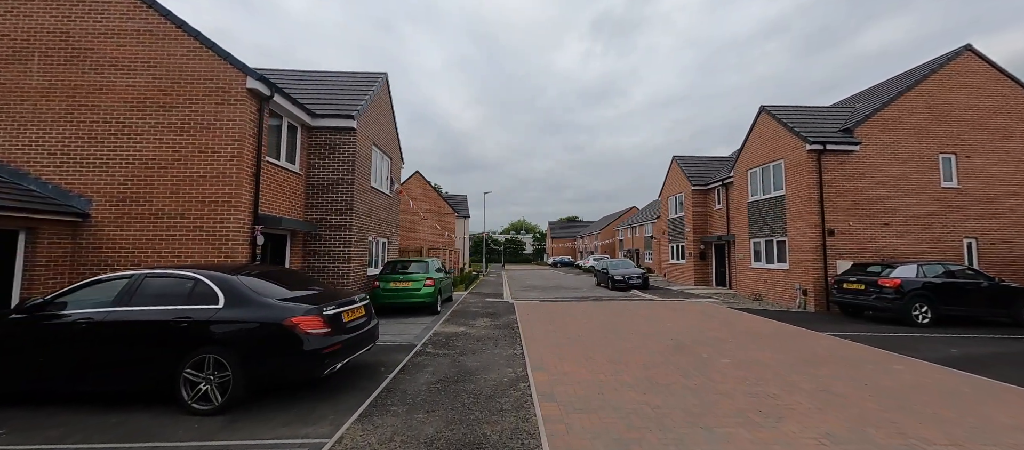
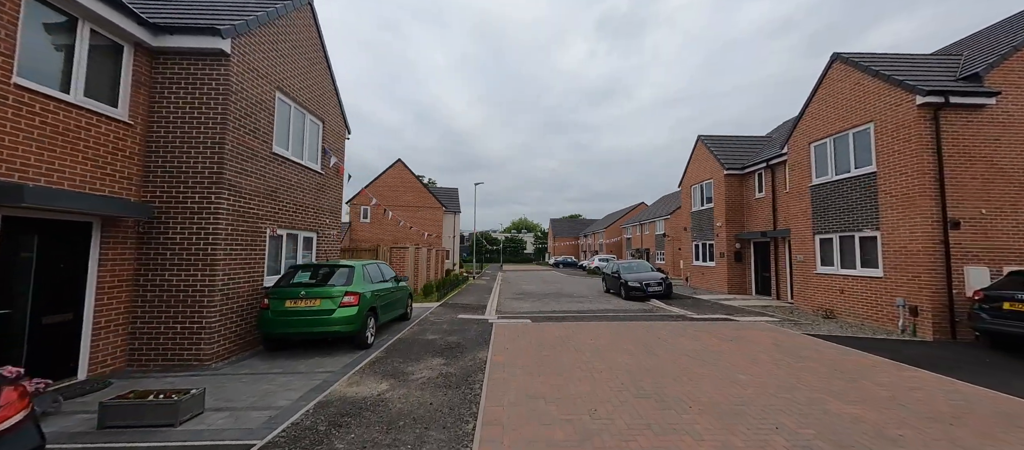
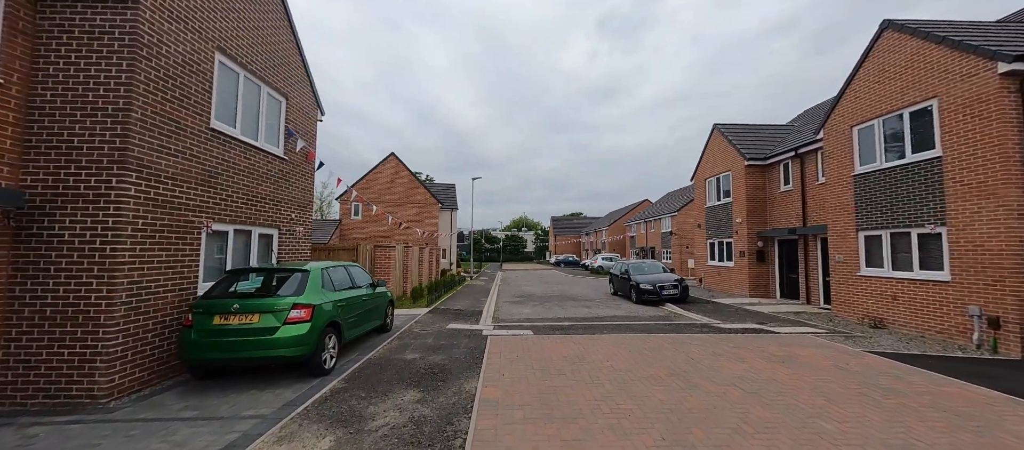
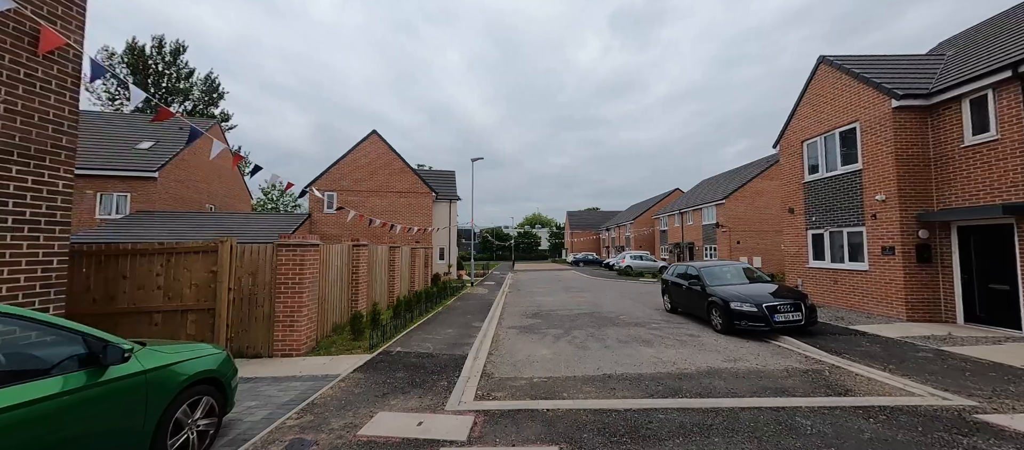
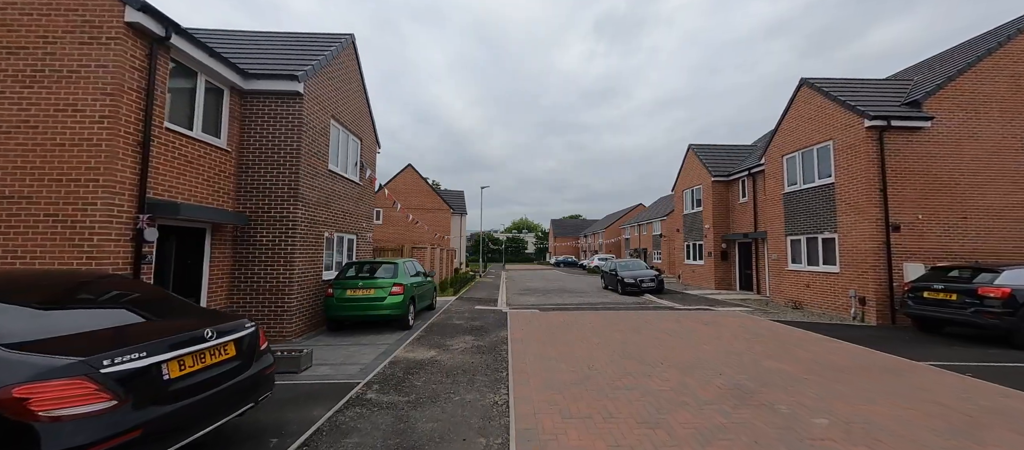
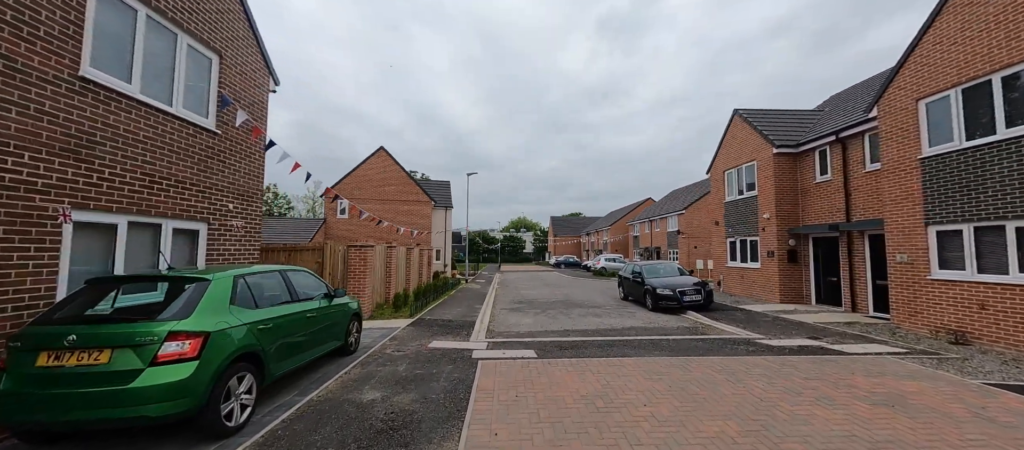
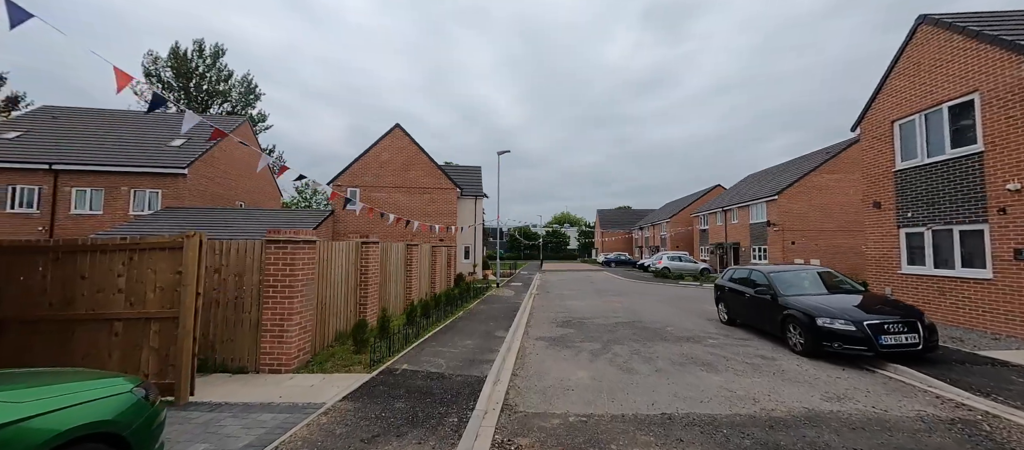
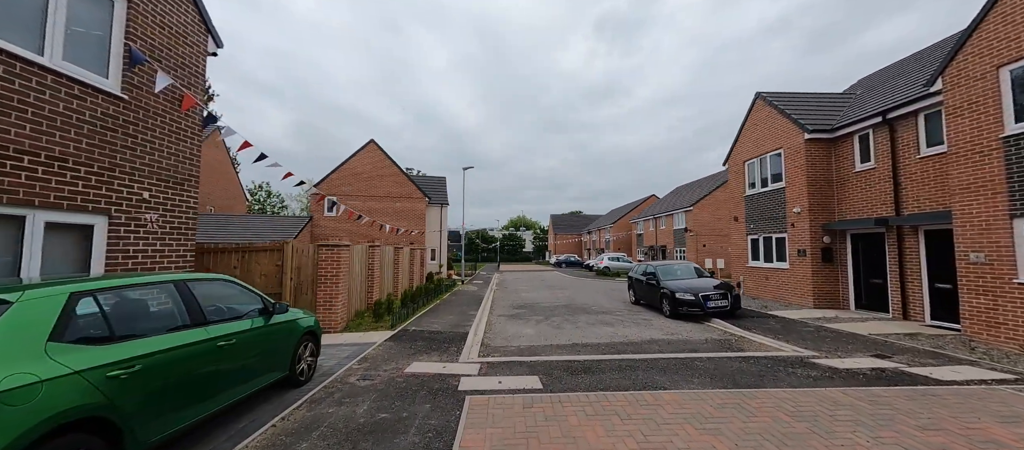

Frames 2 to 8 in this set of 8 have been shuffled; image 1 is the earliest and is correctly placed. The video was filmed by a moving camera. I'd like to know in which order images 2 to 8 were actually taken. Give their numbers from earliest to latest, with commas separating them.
5, 2, 3, 6, 8, 4, 7
